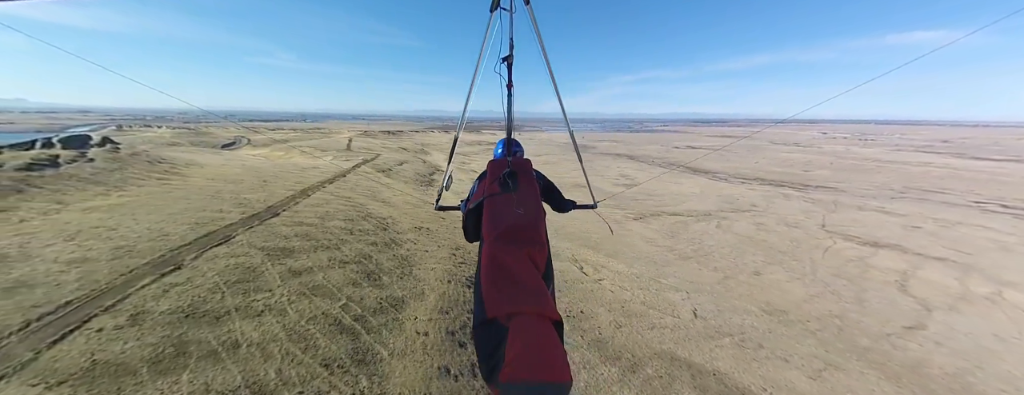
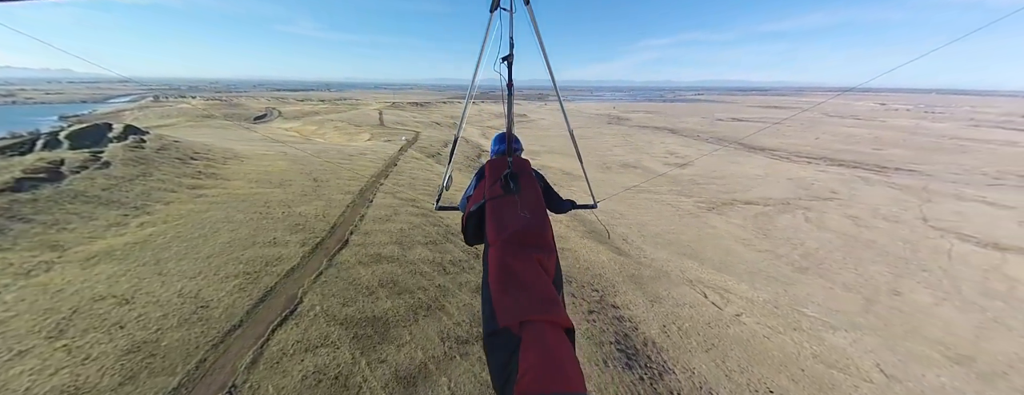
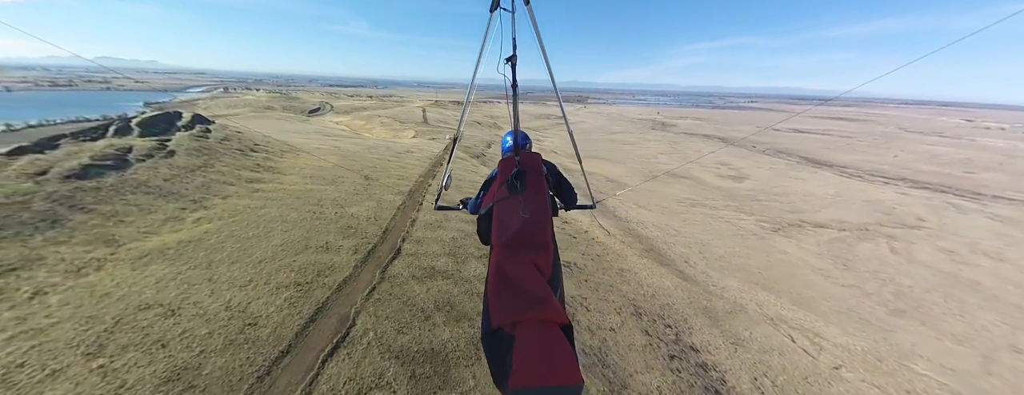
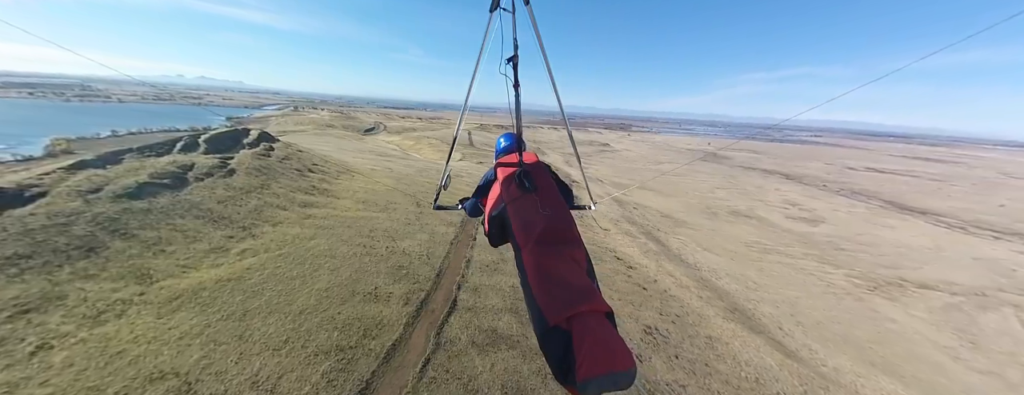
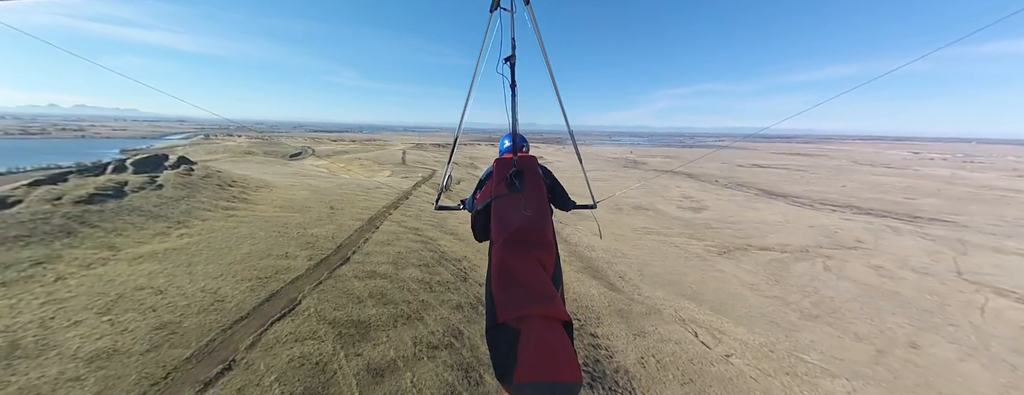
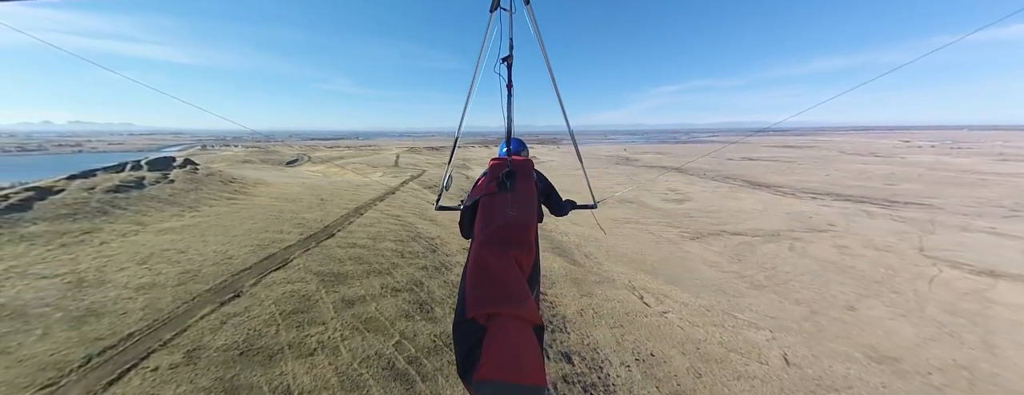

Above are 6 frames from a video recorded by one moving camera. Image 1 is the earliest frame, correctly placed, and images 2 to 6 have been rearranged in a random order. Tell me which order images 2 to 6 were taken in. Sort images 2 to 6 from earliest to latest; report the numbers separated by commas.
6, 5, 2, 3, 4
